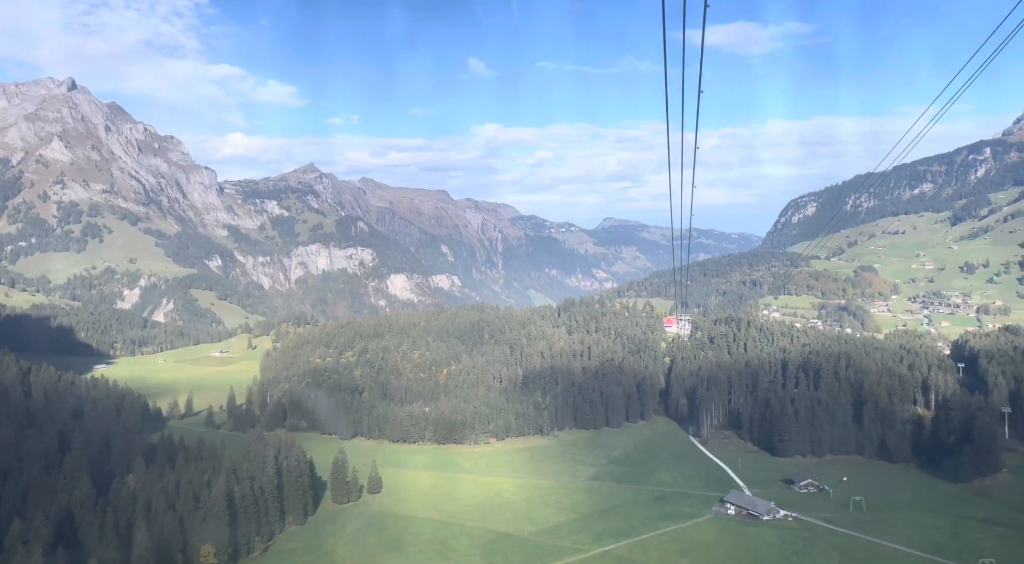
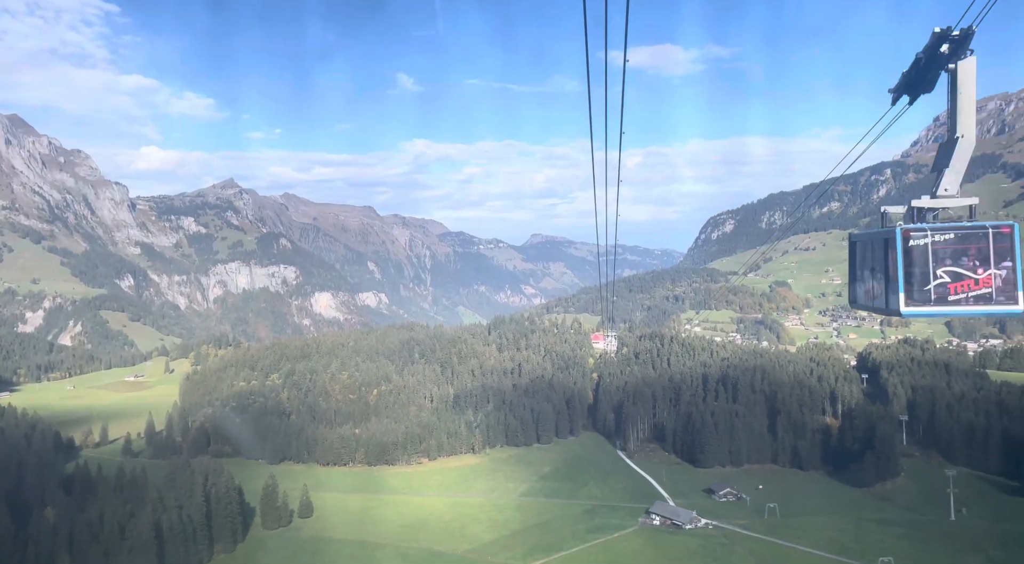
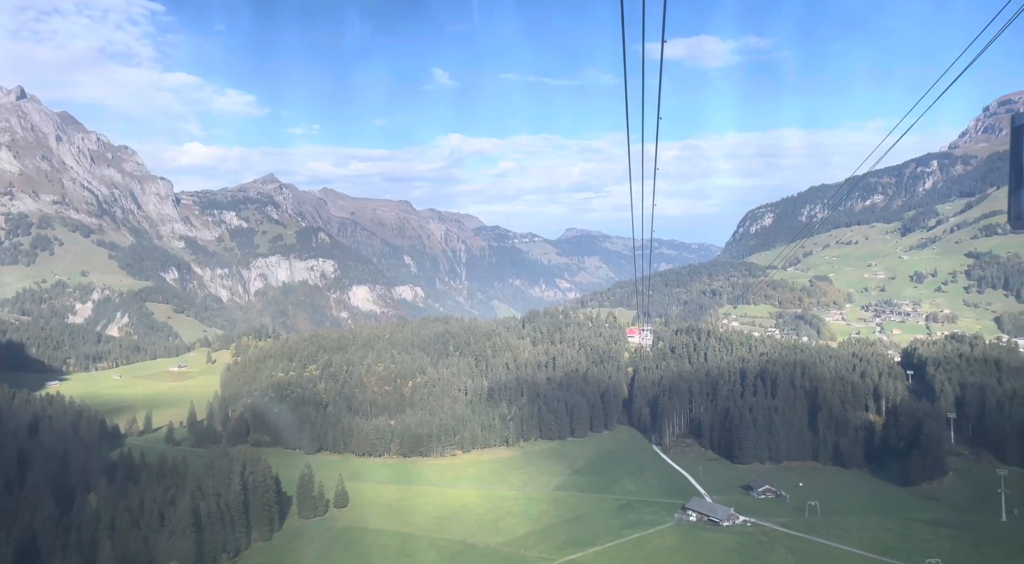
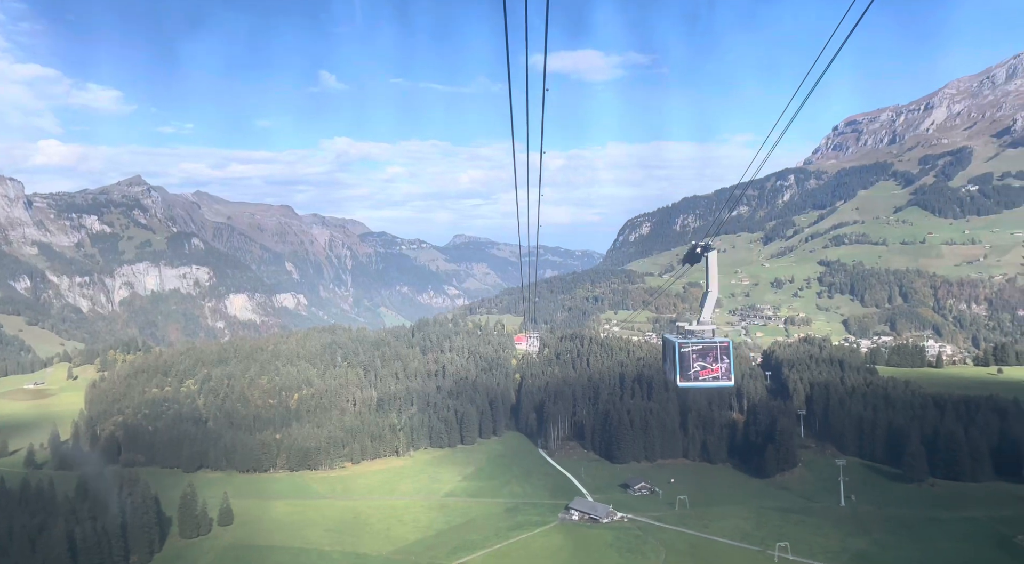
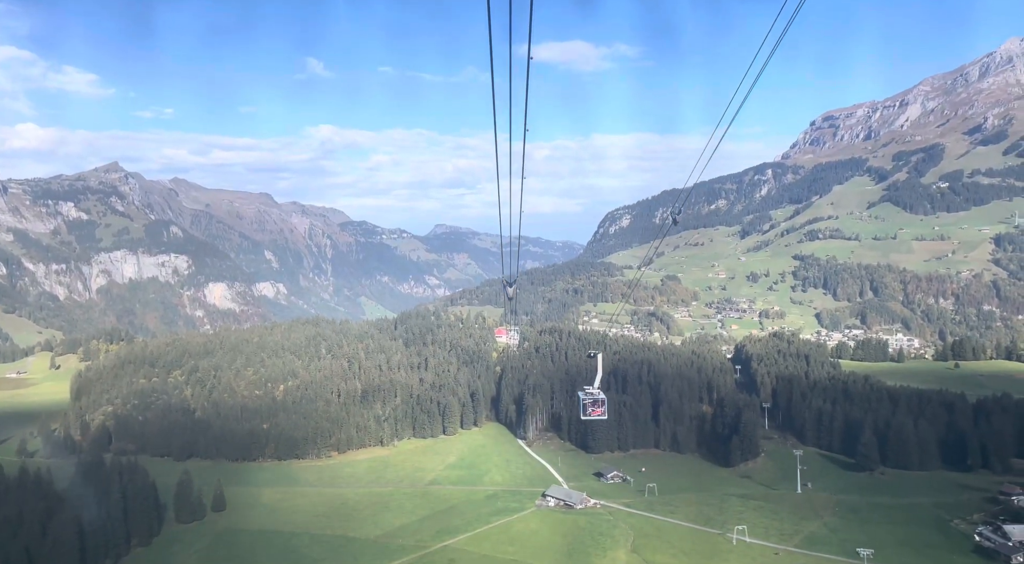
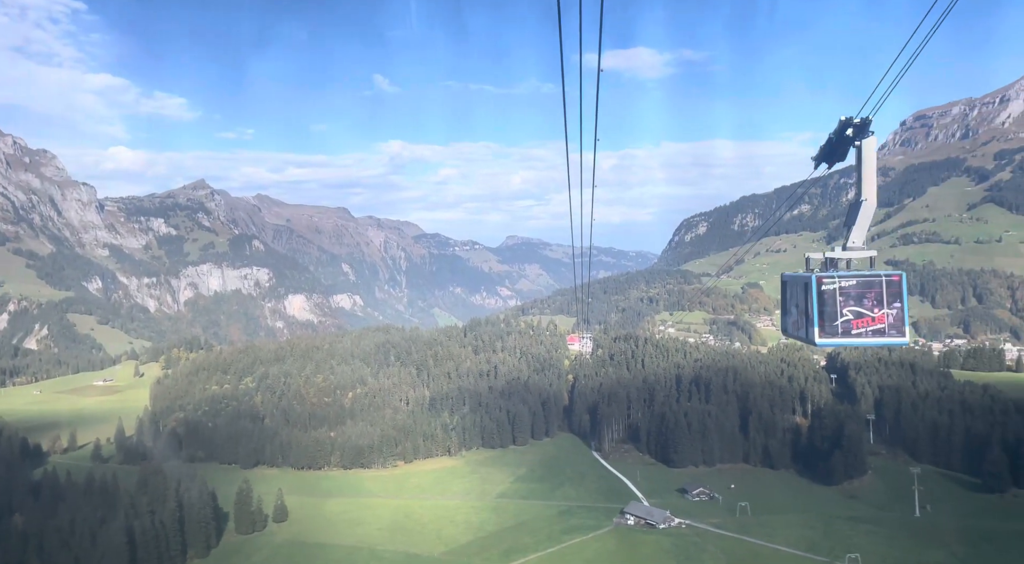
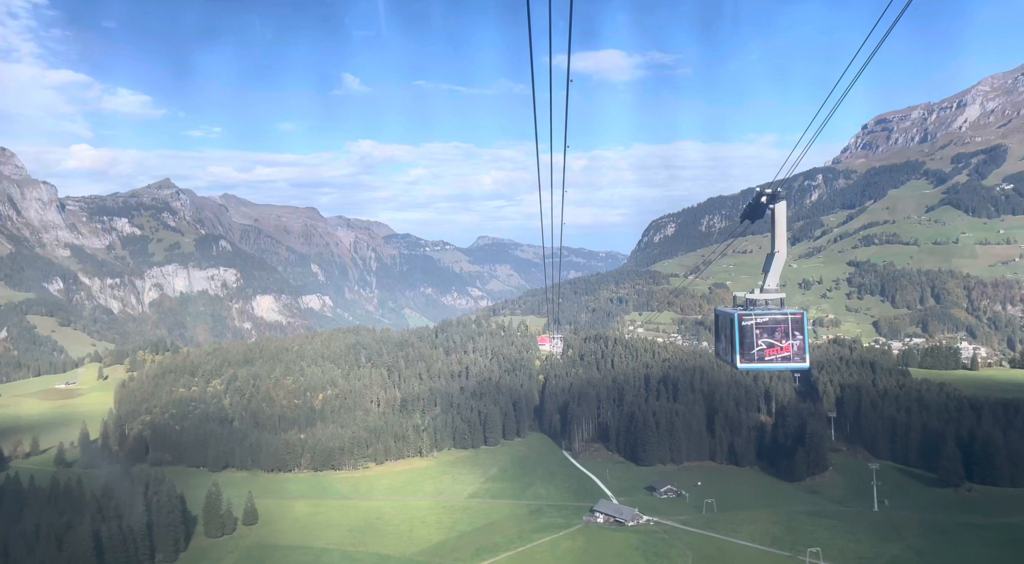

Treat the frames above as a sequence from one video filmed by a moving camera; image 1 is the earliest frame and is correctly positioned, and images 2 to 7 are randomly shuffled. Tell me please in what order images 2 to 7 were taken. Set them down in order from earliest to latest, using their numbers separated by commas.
3, 2, 6, 7, 4, 5
